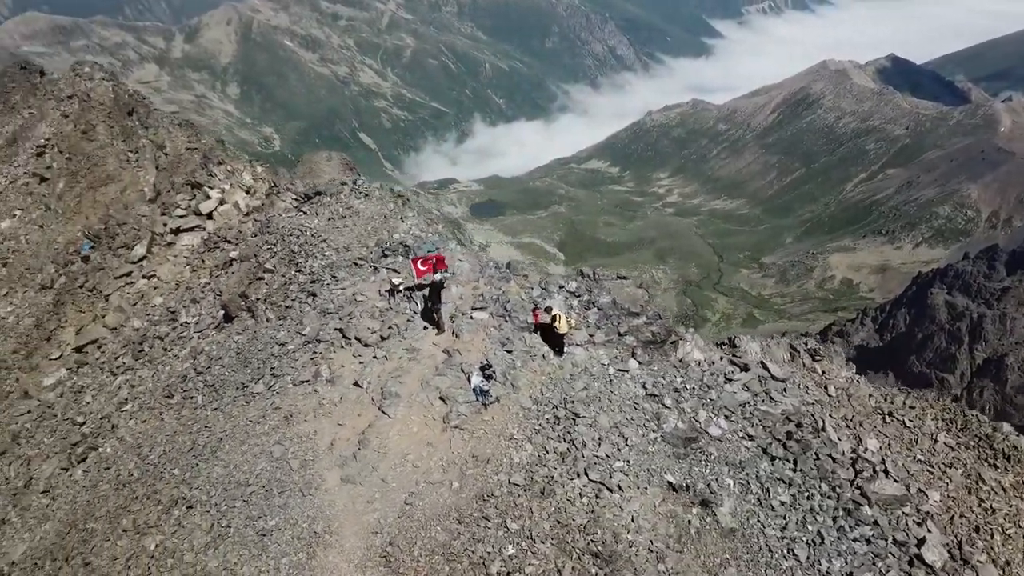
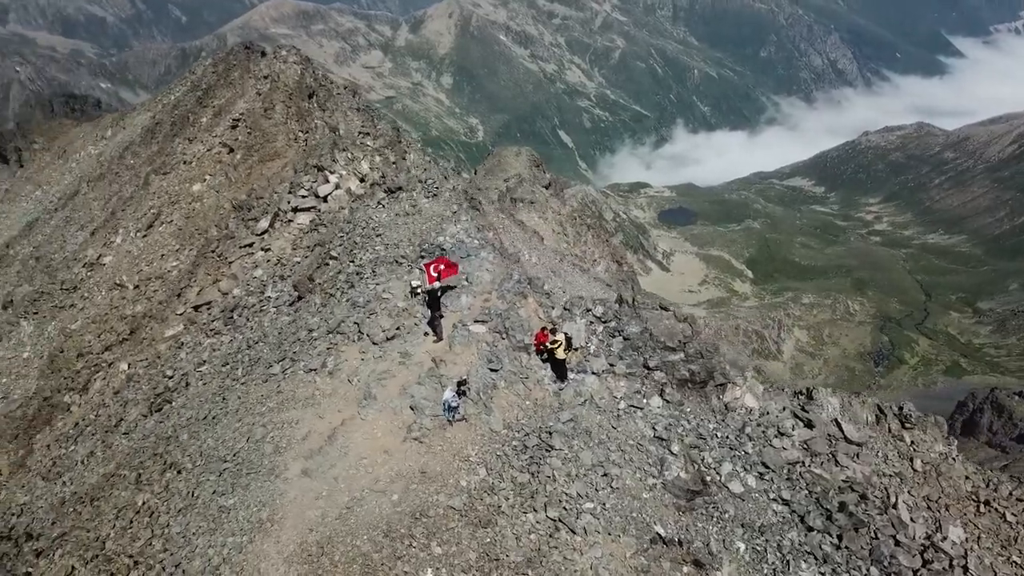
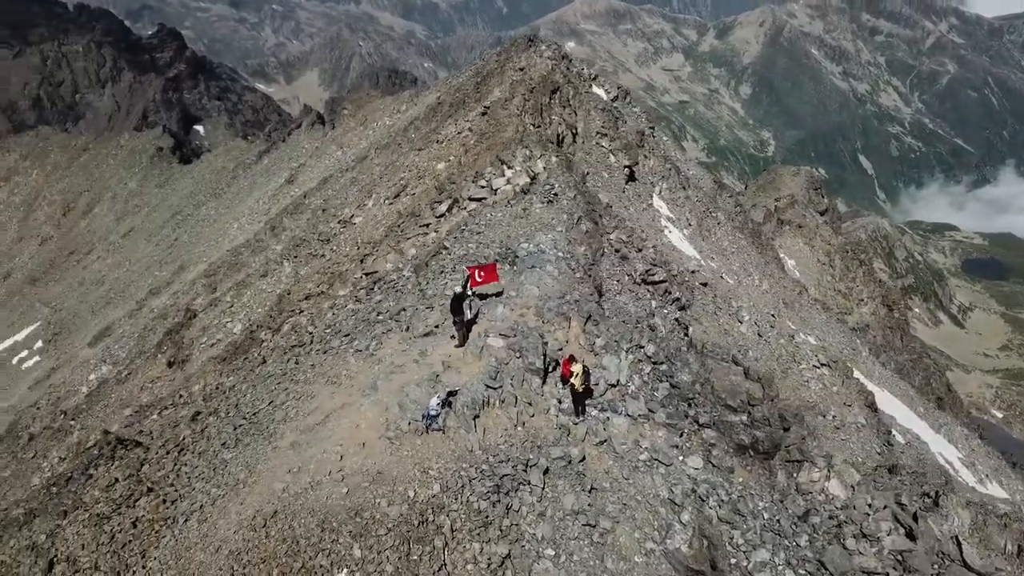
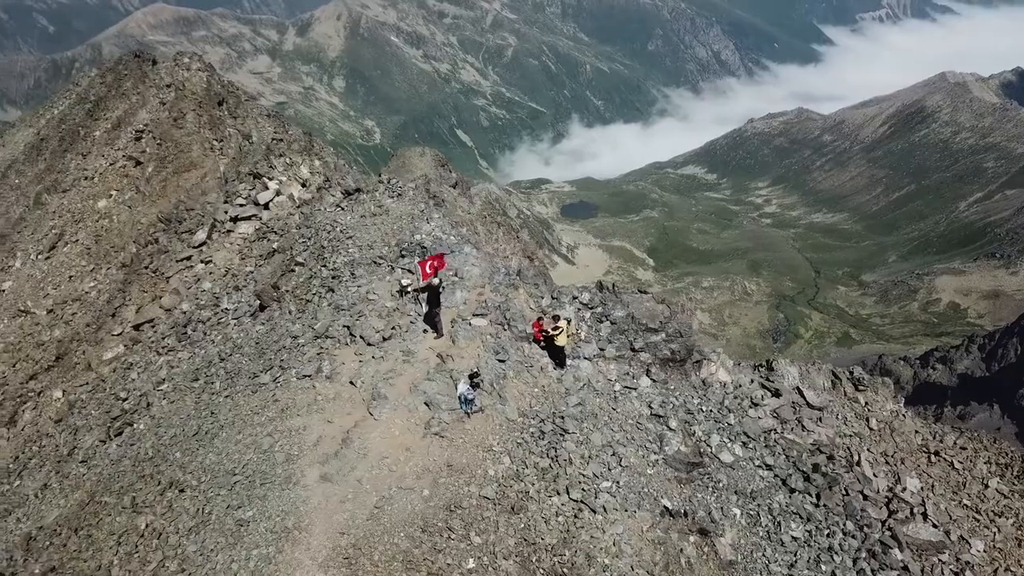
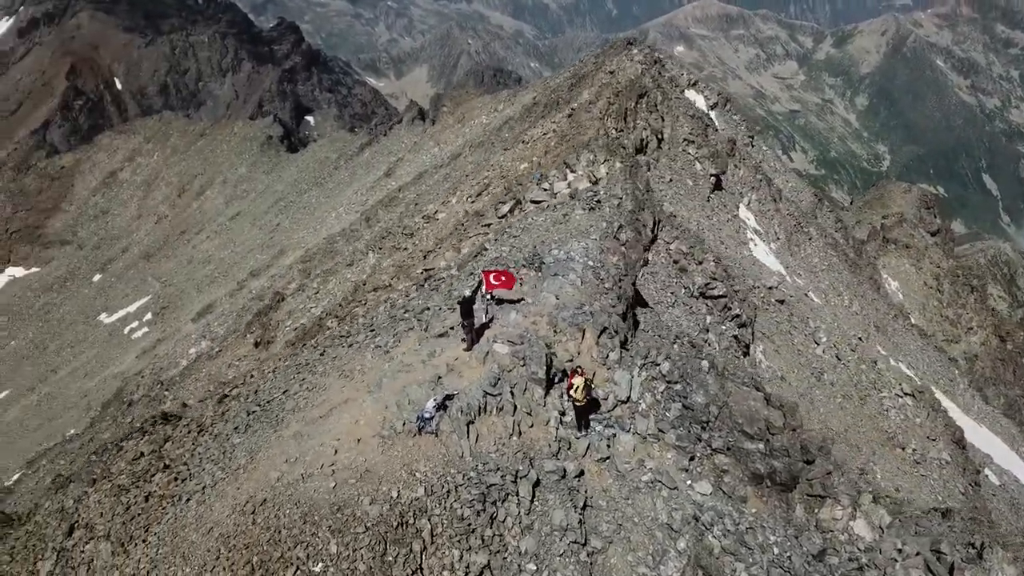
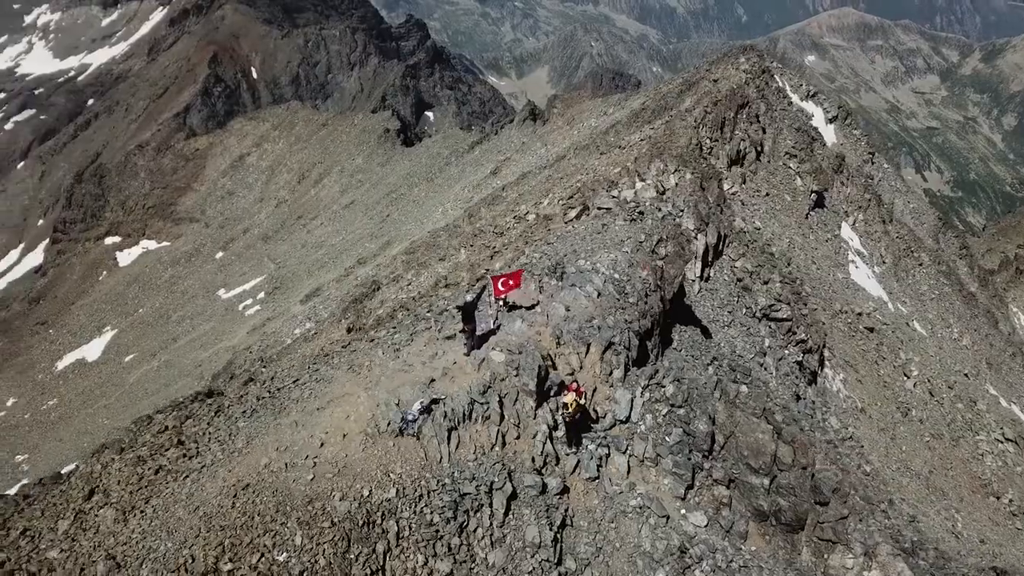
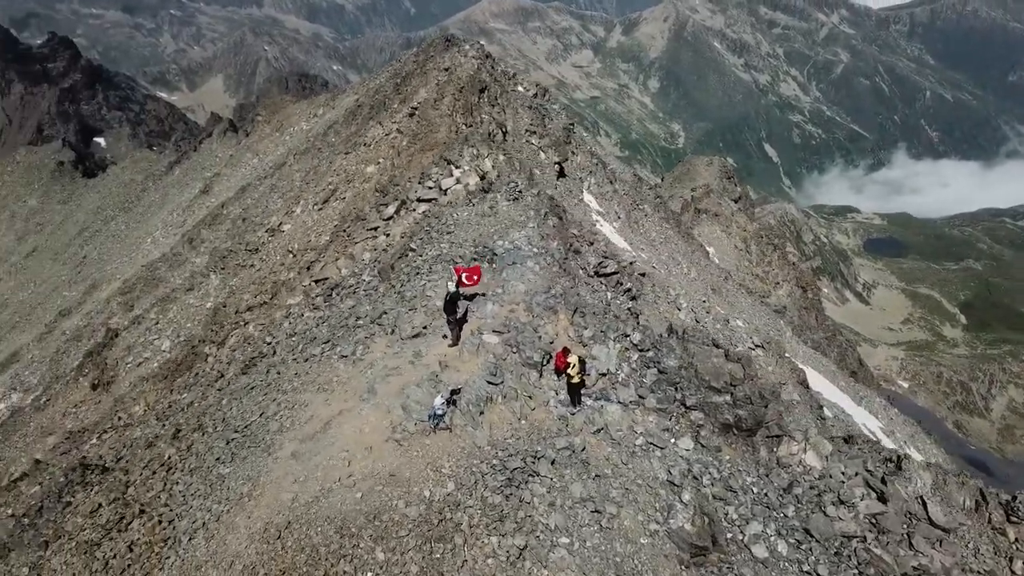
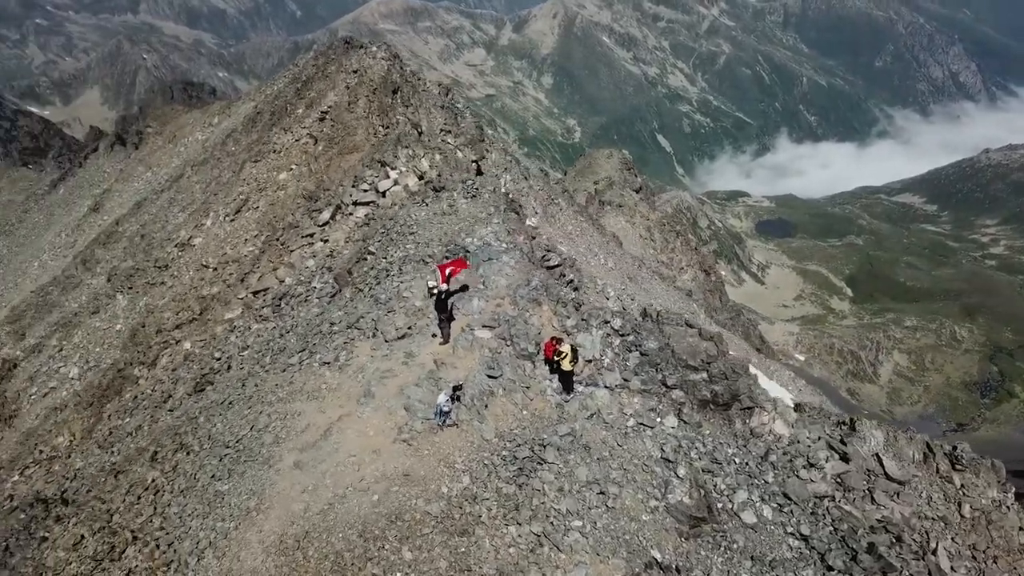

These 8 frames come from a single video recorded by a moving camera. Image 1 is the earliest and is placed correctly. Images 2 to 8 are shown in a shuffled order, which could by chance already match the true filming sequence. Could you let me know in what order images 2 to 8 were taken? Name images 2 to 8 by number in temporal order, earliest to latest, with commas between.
4, 2, 8, 7, 3, 5, 6
